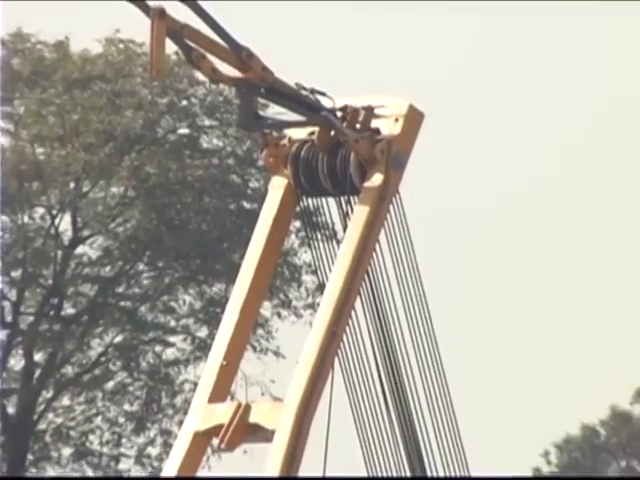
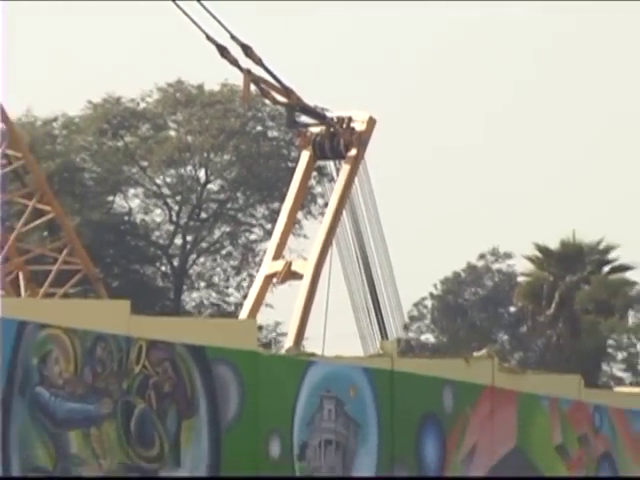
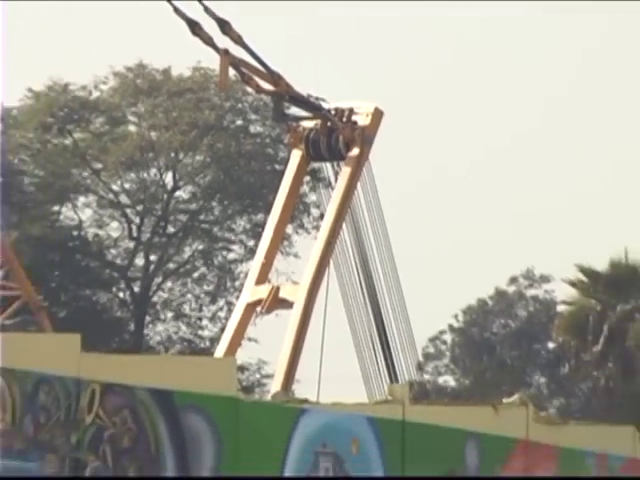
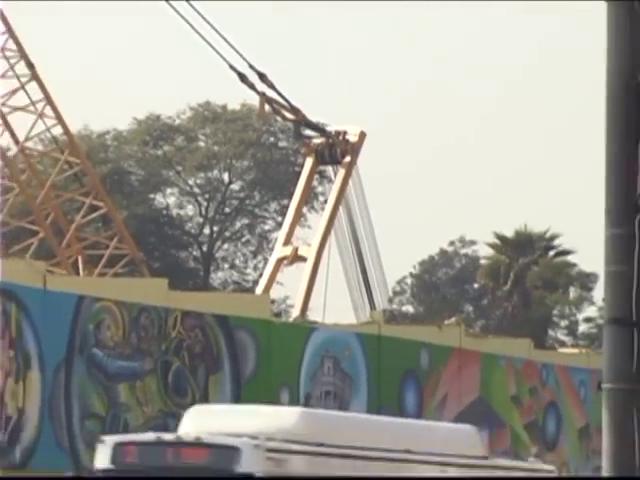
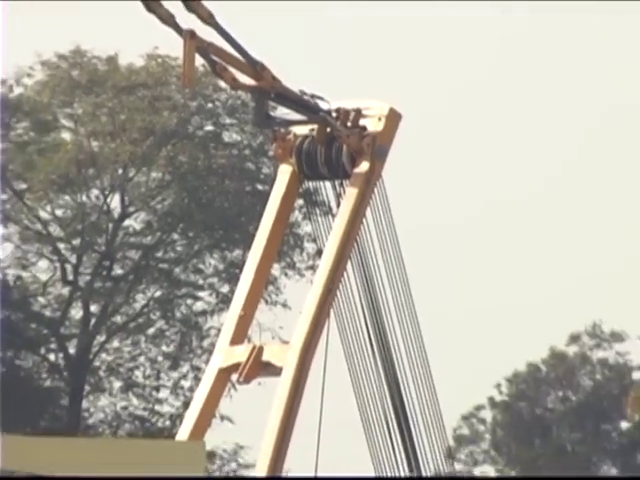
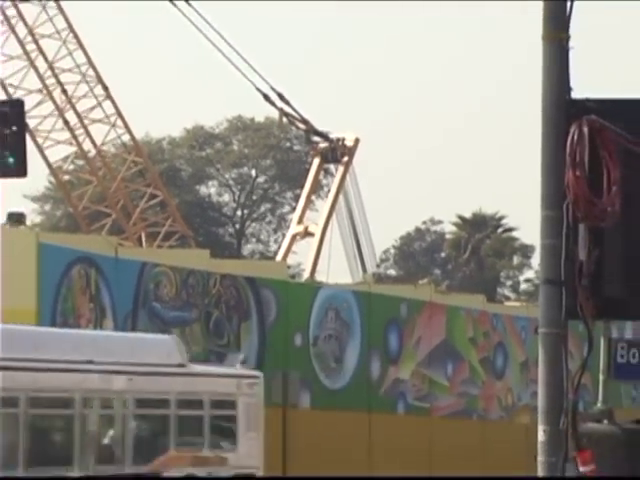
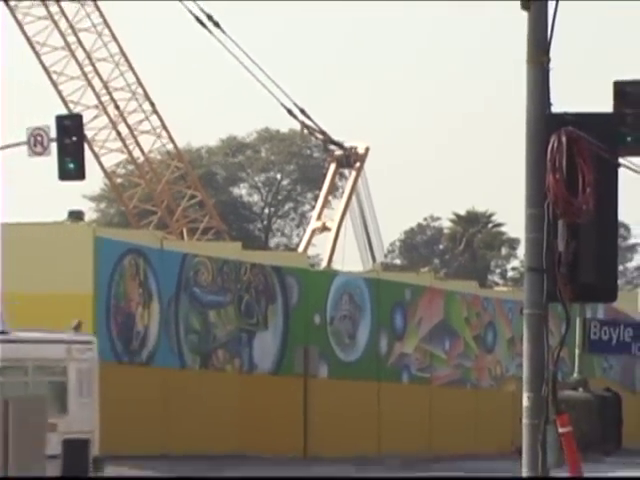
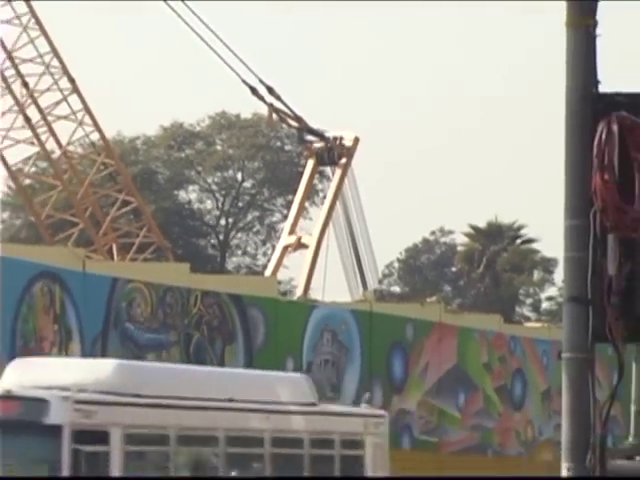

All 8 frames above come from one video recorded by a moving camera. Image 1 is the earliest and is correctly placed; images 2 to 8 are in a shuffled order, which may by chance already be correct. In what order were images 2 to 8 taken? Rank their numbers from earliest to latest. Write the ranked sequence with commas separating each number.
5, 3, 2, 4, 8, 6, 7
